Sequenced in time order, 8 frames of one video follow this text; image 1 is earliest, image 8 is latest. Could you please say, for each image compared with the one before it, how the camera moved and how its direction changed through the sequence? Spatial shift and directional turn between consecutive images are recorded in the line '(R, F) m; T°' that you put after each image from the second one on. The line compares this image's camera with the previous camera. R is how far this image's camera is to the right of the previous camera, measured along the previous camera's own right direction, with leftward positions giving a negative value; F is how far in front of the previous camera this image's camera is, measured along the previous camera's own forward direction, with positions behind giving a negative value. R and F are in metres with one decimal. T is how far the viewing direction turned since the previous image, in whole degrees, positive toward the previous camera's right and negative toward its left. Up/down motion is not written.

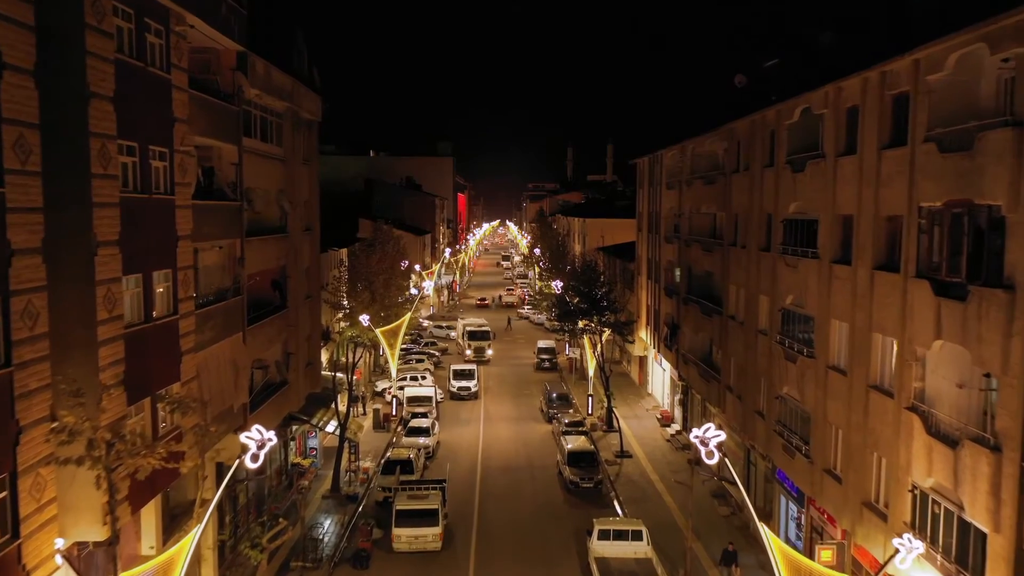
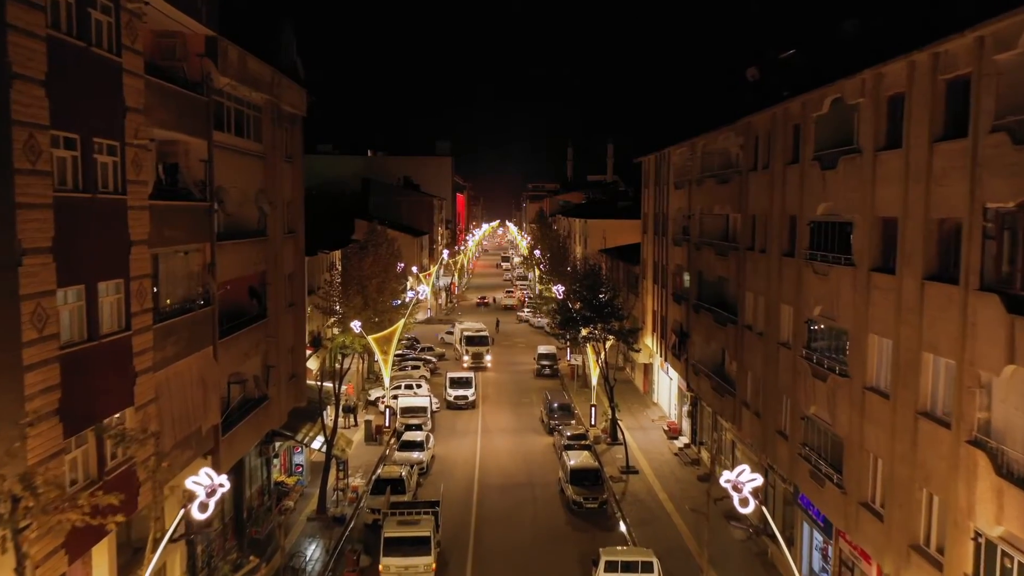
(0.0, +2.2) m; 0°
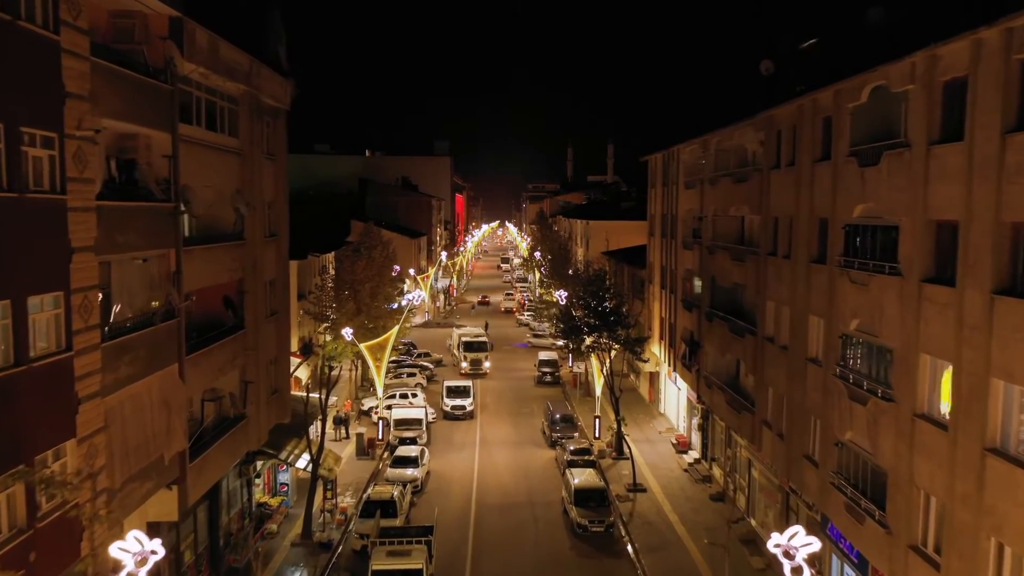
(0.0, +2.2) m; 0°
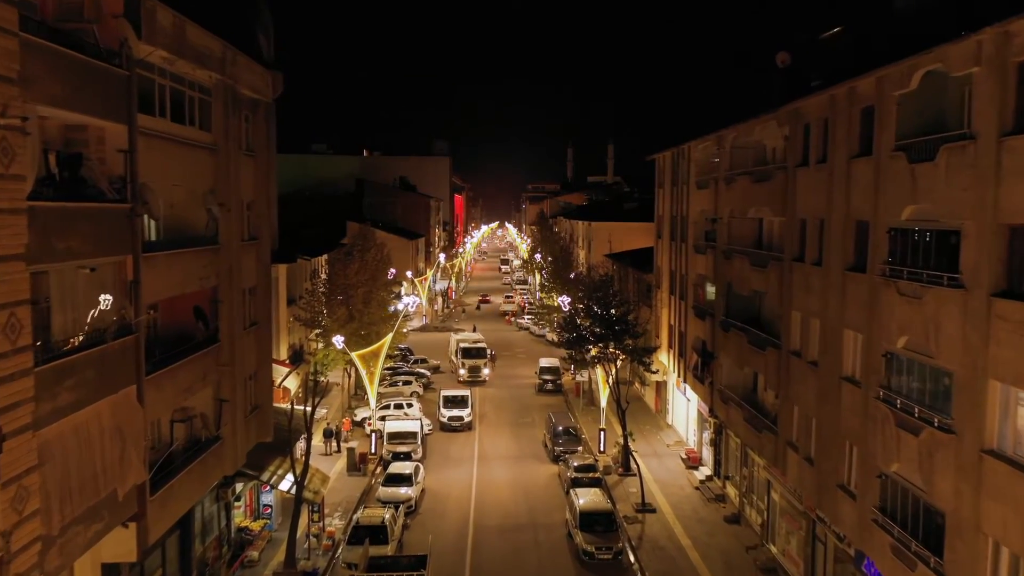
(0.0, +2.2) m; 0°
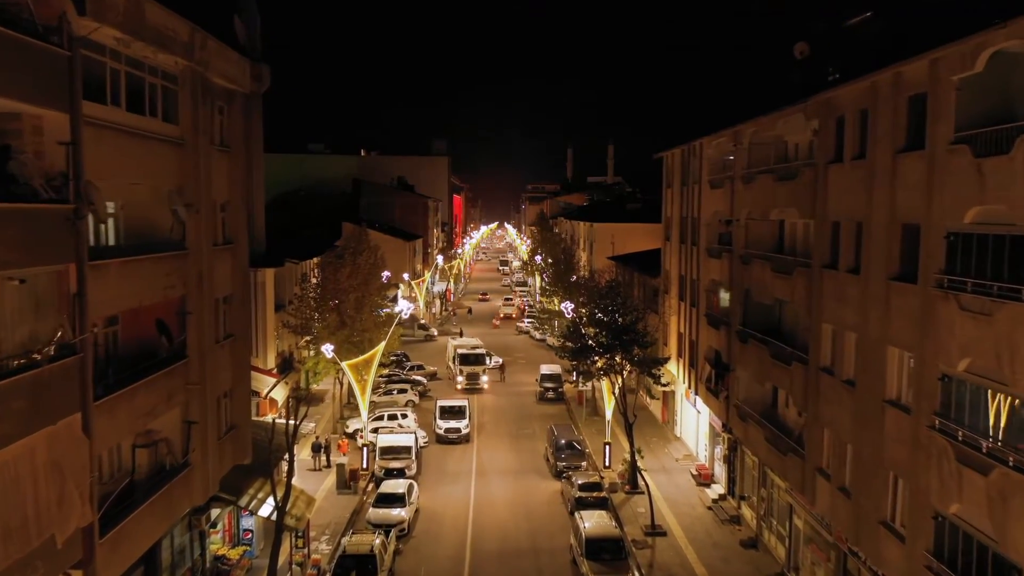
(0.0, +2.2) m; 0°
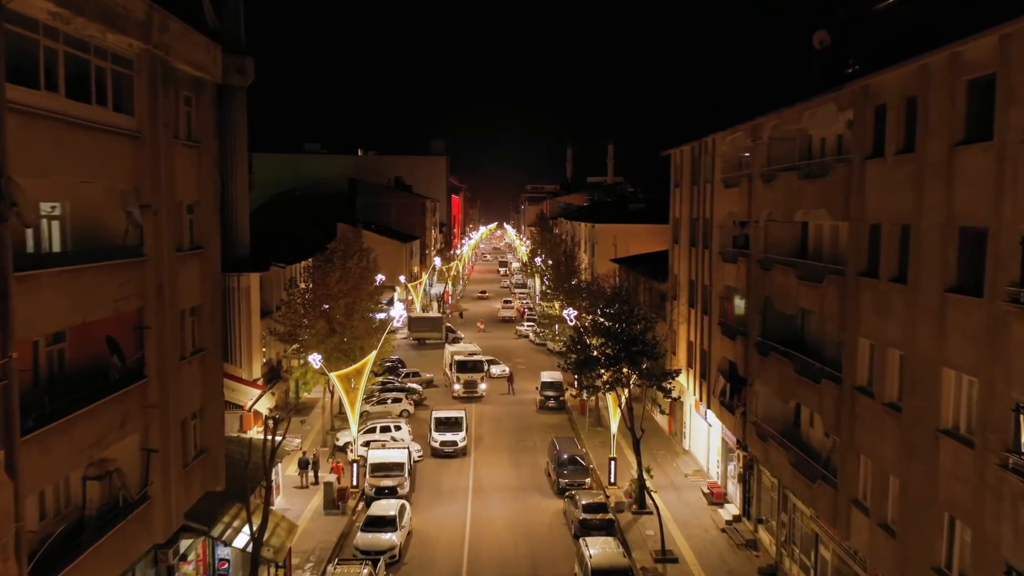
(0.0, +2.2) m; 0°
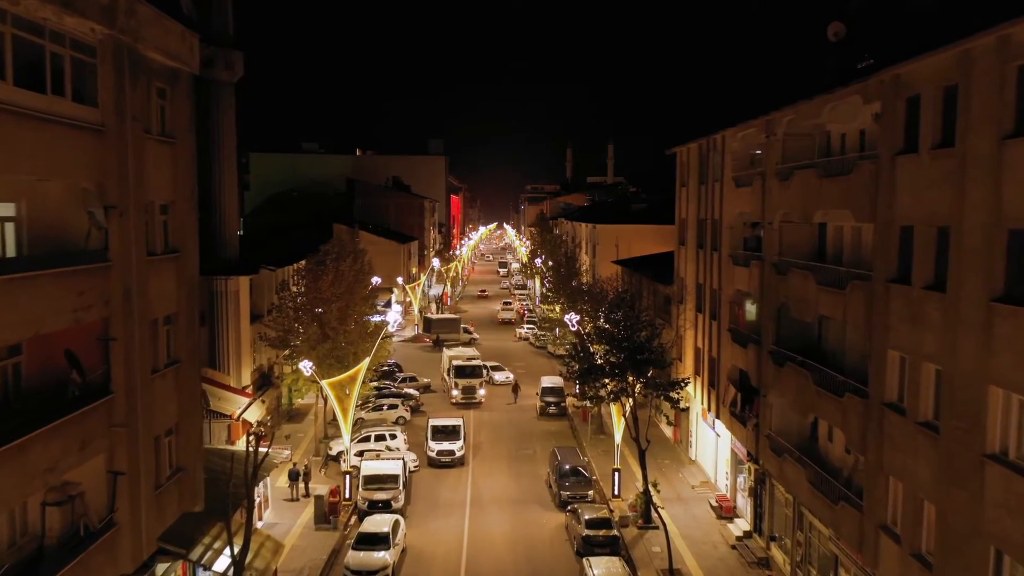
(0.0, +1.5) m; 0°
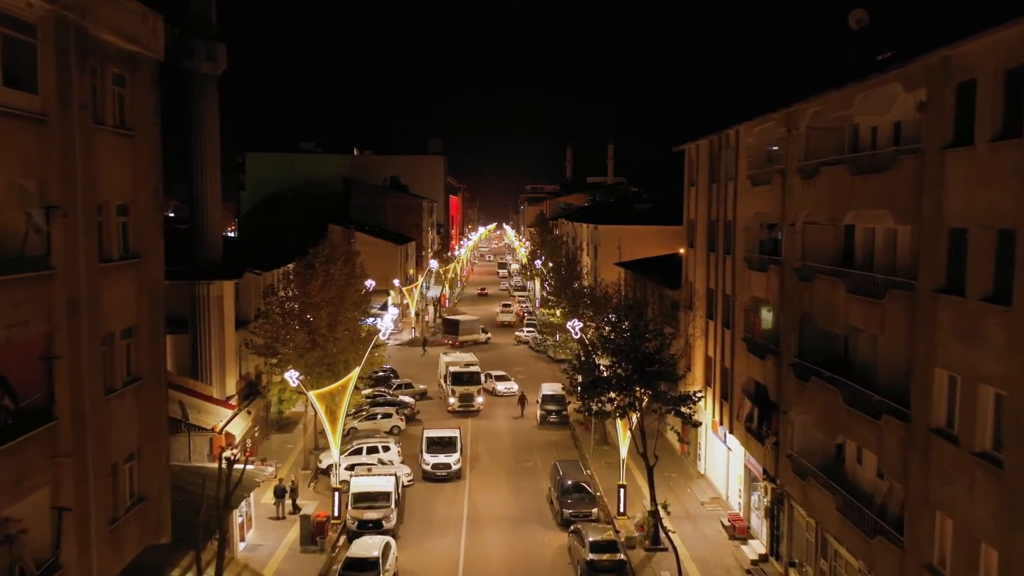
(0.0, +1.9) m; 0°
